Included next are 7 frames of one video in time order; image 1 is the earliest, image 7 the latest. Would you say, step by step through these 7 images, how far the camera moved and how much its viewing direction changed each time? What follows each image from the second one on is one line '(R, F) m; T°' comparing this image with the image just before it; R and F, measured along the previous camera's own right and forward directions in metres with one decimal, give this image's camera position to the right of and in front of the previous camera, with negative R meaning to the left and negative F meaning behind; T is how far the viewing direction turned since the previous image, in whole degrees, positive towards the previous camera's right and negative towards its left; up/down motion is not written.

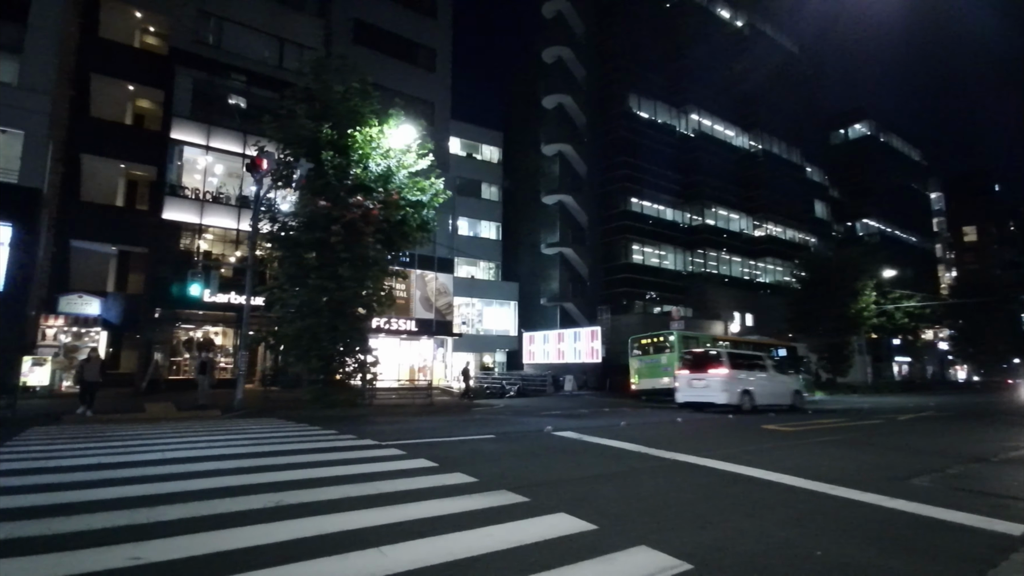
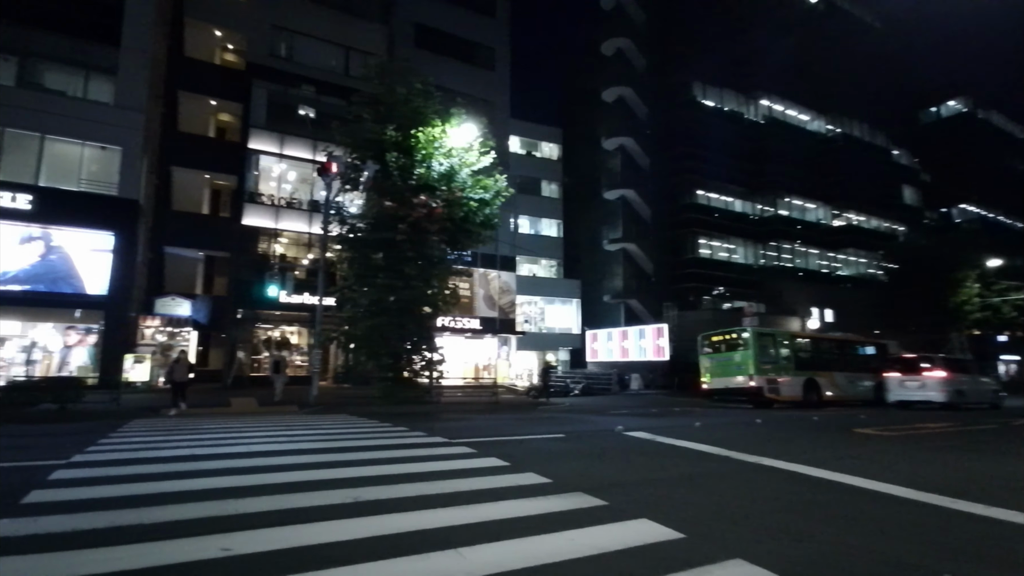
(-0.2, +0.2) m; -7°
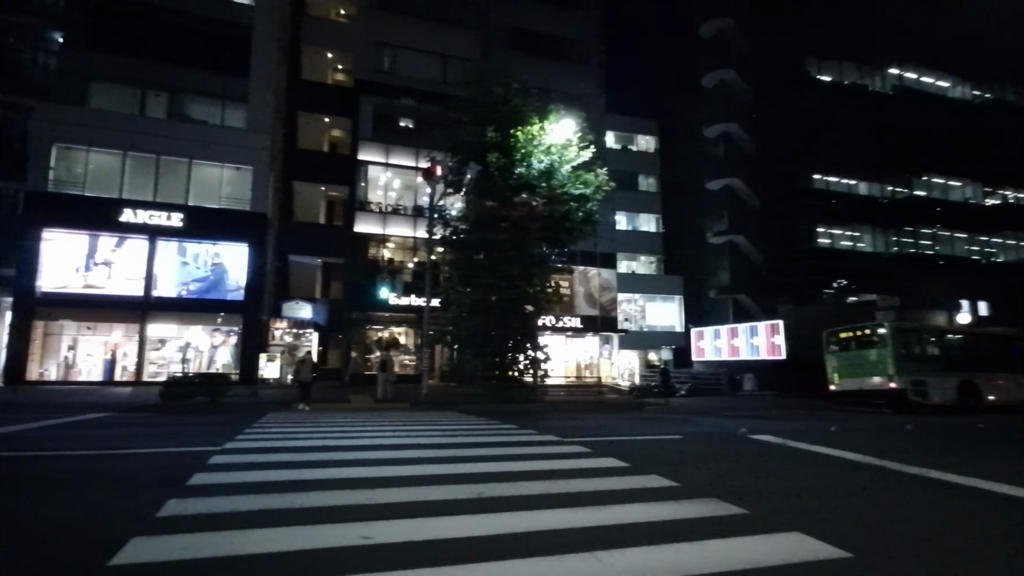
(-0.3, +0.2) m; -10°
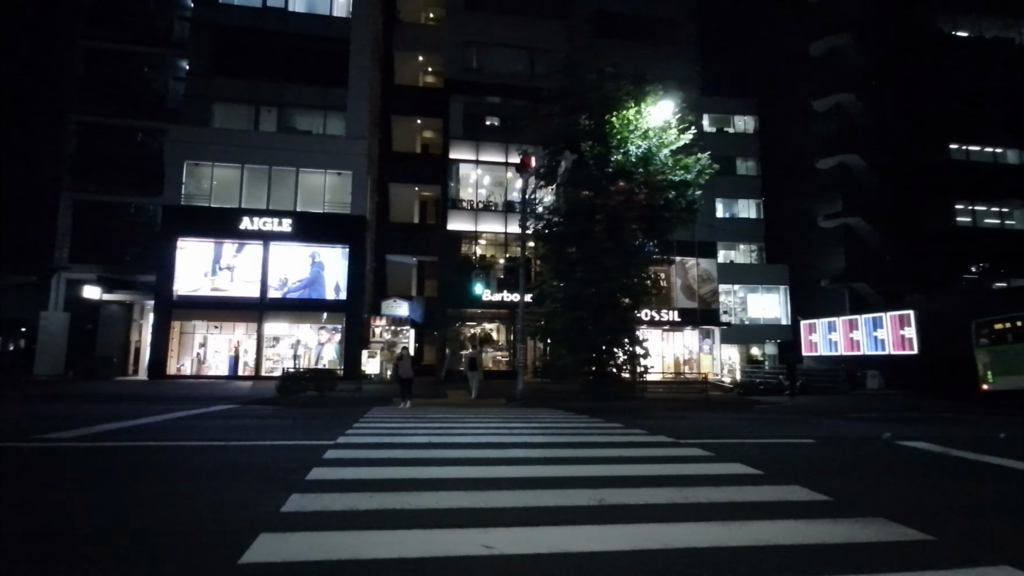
(-0.4, +0.5) m; -9°
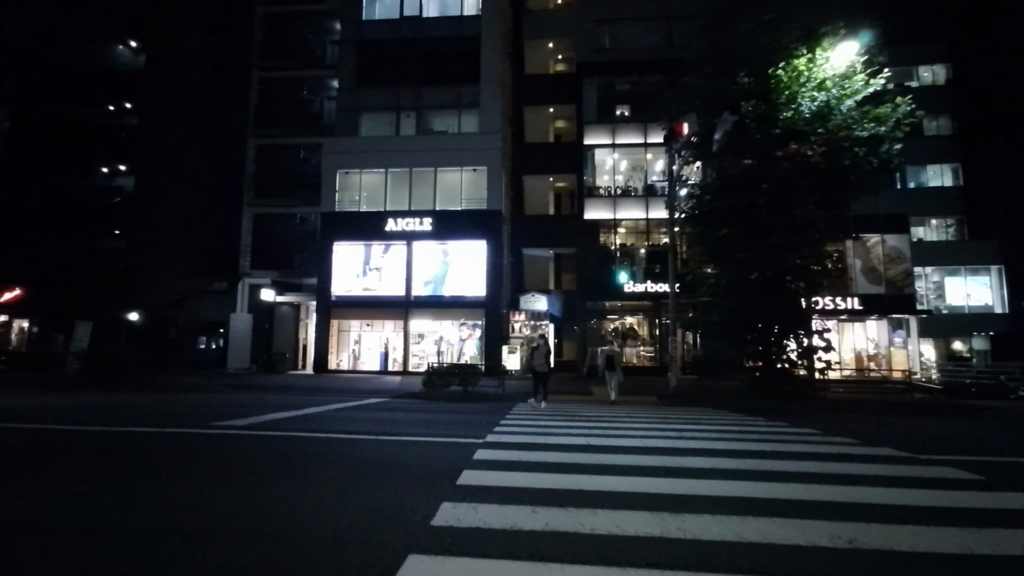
(-0.5, +1.3) m; -14°
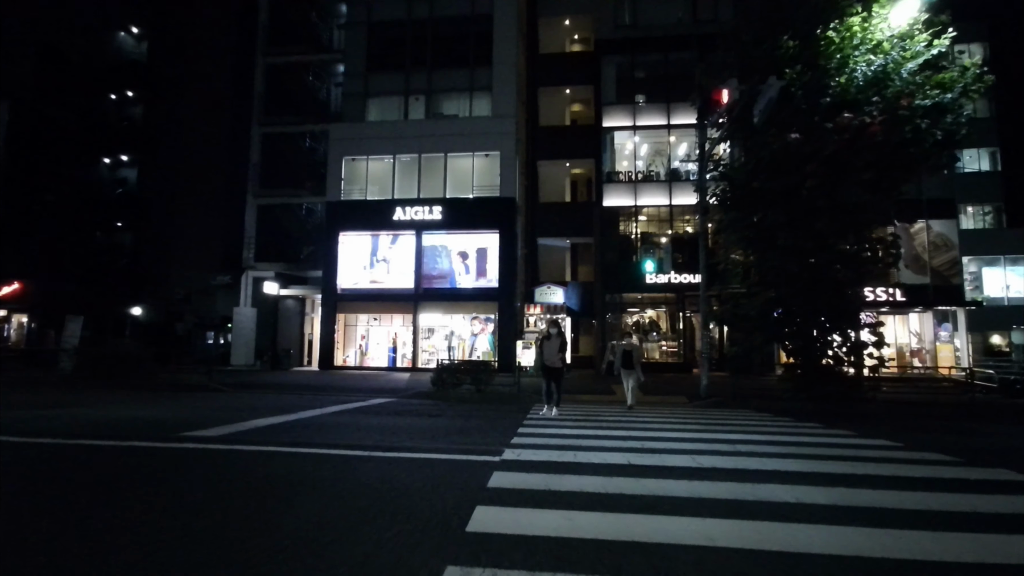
(-0.1, +1.6) m; -1°
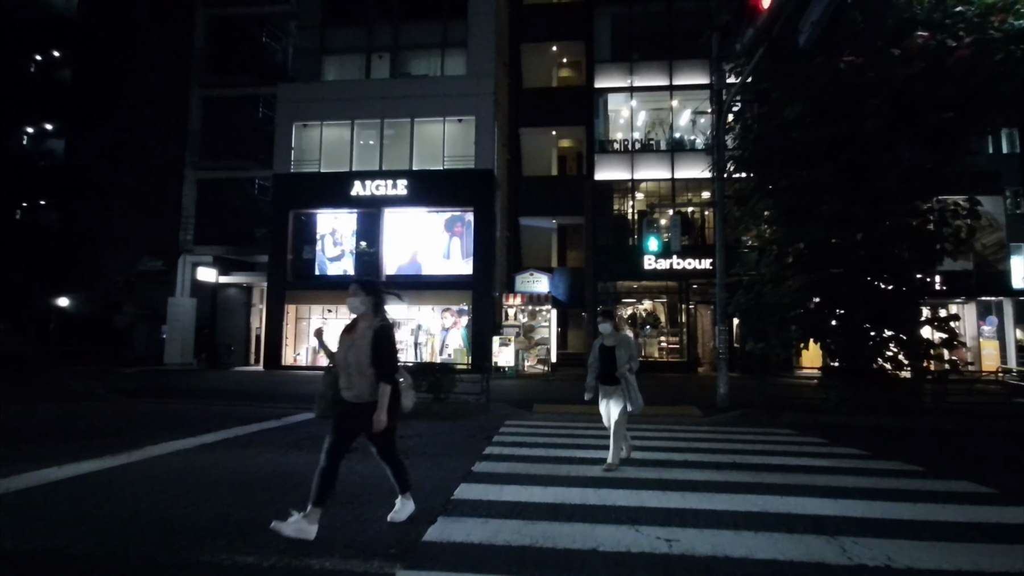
(+0.6, +3.8) m; +1°
